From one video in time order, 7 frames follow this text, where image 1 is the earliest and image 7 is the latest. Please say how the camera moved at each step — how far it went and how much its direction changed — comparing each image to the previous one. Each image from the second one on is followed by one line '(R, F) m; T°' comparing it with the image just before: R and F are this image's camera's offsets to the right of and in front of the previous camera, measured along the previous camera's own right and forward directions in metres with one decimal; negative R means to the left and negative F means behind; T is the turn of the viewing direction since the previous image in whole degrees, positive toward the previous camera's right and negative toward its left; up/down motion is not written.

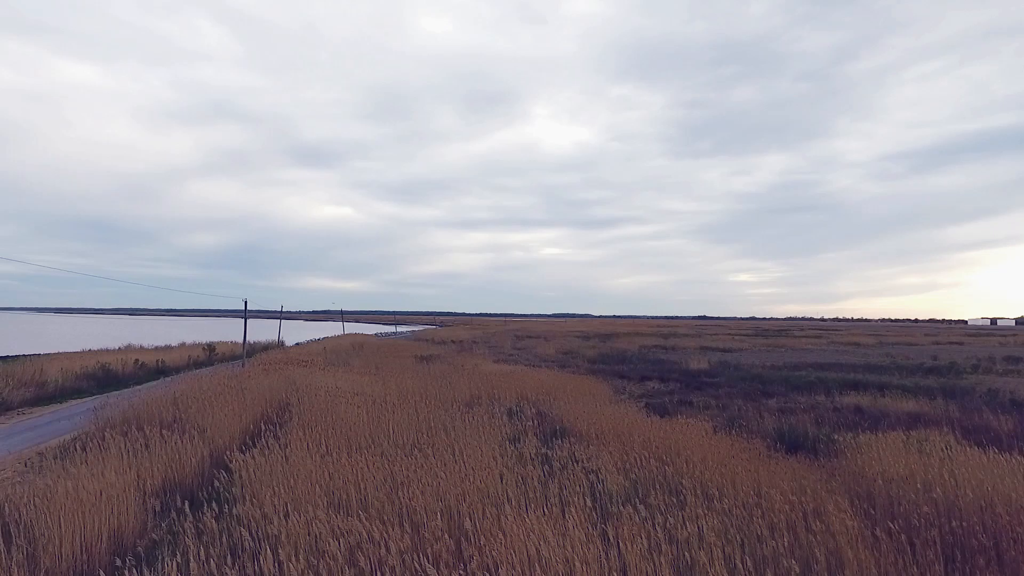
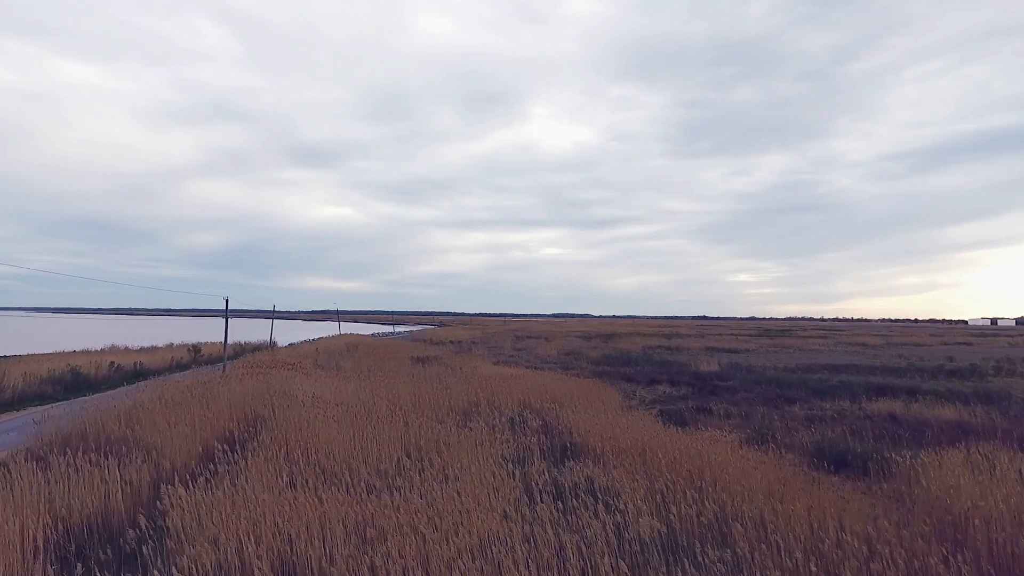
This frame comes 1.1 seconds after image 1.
(0.0, +1.1) m; 0°
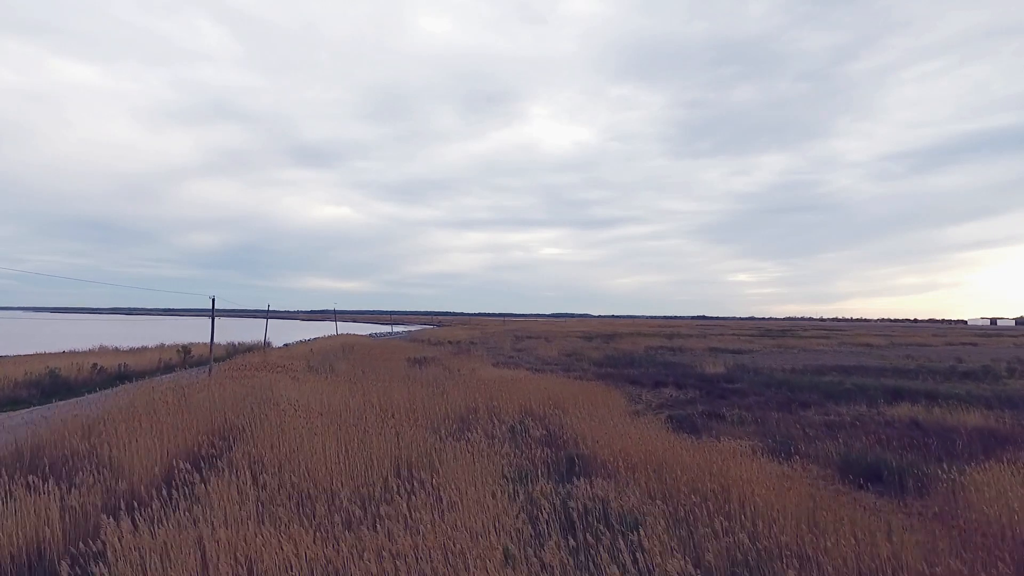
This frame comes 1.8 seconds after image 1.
(0.0, +0.7) m; 0°
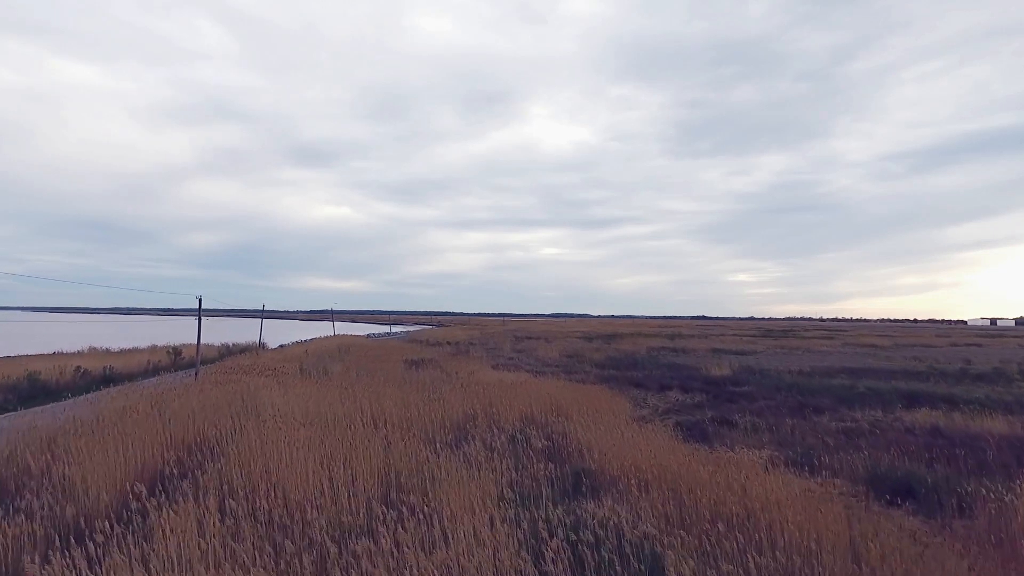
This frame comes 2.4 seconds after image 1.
(0.0, +0.6) m; 0°
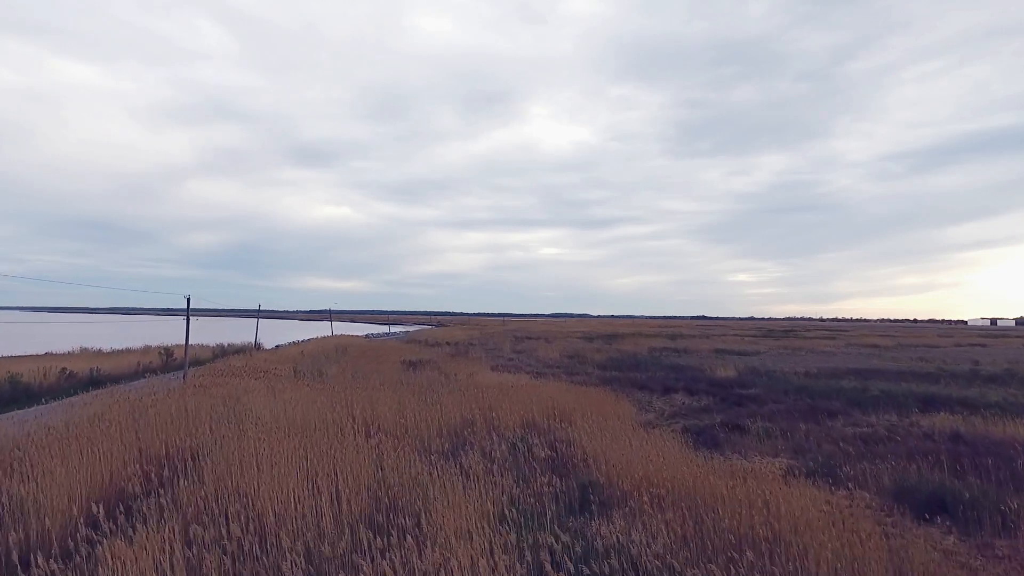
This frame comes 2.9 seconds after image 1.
(0.0, +0.5) m; 0°
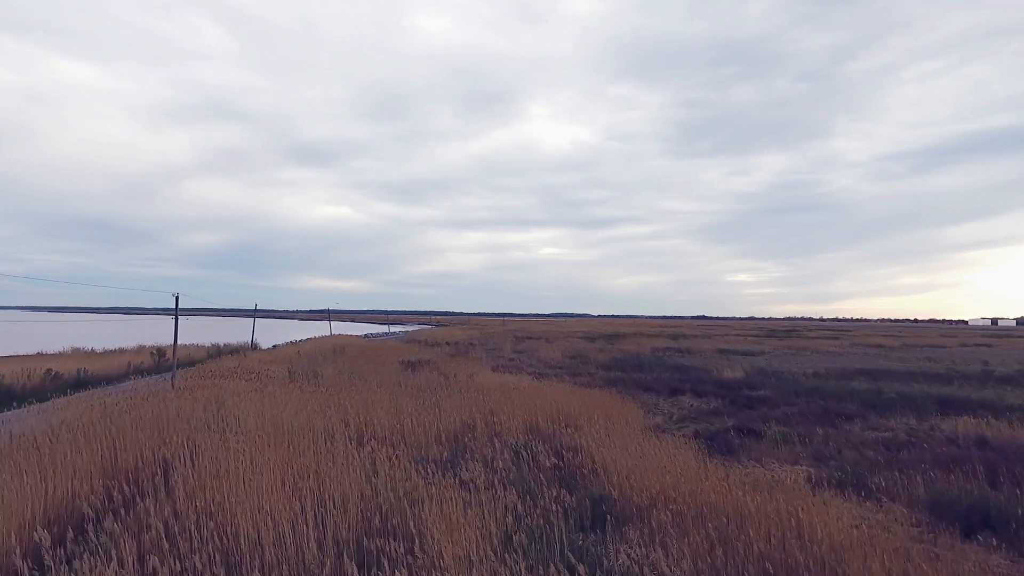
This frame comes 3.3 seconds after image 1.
(0.0, +0.5) m; 0°
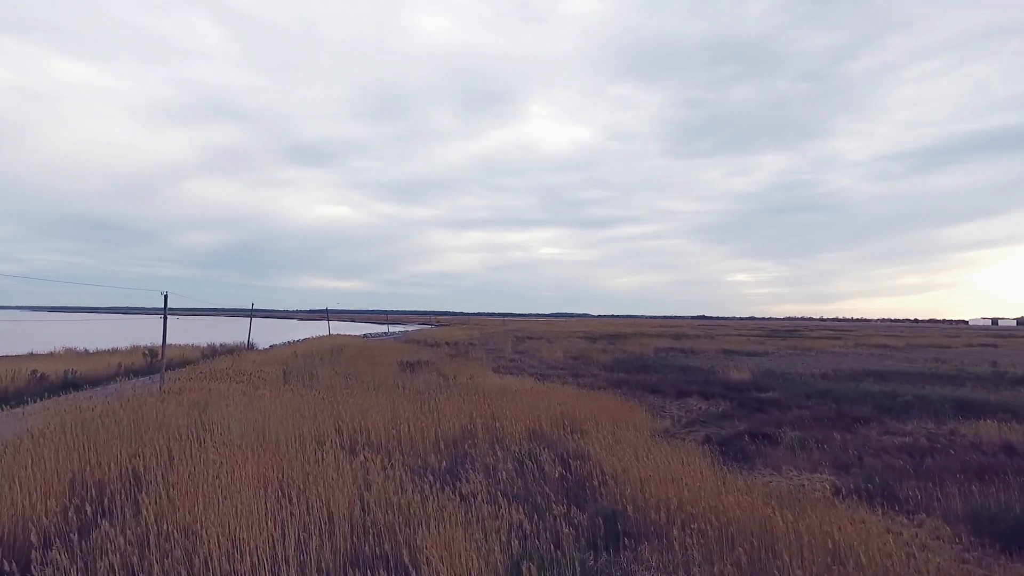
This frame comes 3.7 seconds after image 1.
(0.0, +0.5) m; 0°
